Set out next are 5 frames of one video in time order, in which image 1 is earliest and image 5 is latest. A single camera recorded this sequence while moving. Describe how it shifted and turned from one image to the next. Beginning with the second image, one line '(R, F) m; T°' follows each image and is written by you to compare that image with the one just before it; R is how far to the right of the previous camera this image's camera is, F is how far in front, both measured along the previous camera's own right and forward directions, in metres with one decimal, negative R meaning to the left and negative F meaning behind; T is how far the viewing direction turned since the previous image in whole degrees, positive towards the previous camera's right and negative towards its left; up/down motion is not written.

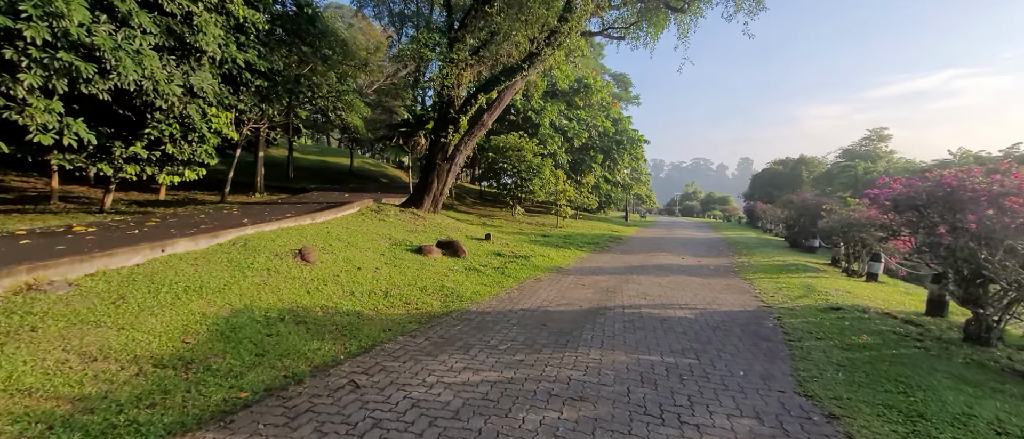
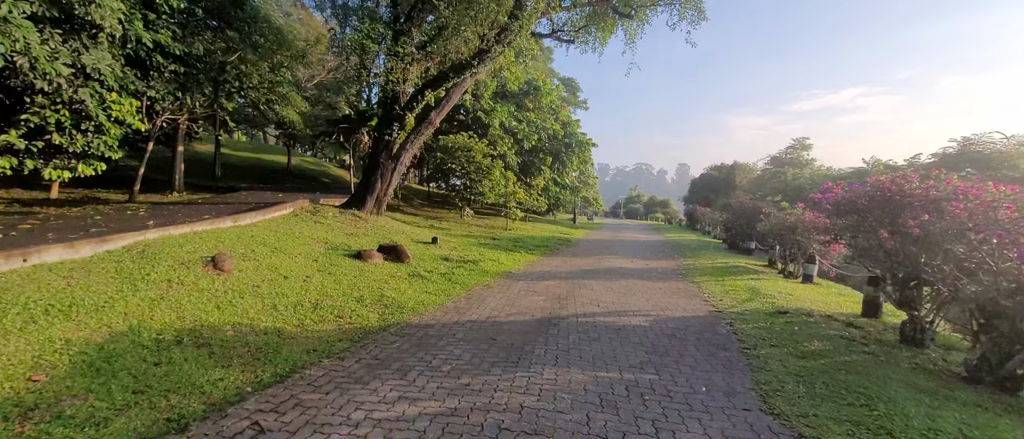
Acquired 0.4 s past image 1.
(0.0, +0.4) m; +6°
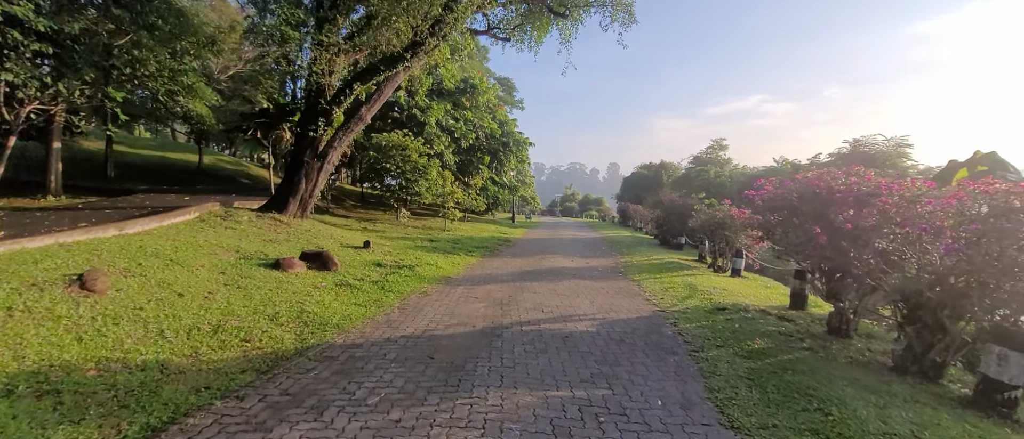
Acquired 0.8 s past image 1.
(0.0, +0.4) m; +8°
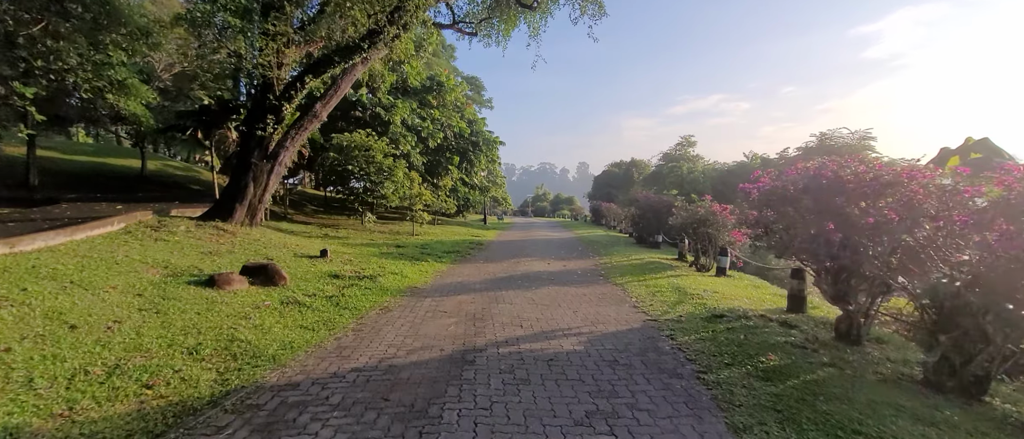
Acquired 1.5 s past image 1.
(0.0, +0.8) m; +3°
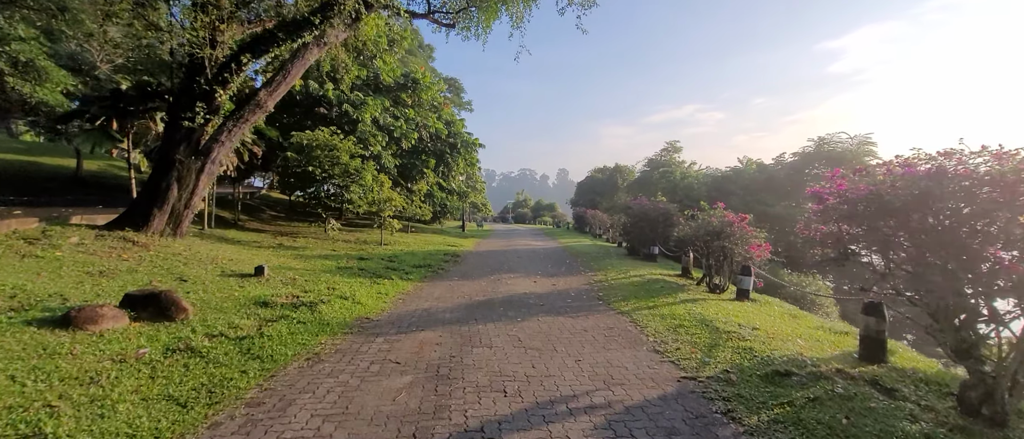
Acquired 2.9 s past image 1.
(0.0, +1.8) m; +2°
